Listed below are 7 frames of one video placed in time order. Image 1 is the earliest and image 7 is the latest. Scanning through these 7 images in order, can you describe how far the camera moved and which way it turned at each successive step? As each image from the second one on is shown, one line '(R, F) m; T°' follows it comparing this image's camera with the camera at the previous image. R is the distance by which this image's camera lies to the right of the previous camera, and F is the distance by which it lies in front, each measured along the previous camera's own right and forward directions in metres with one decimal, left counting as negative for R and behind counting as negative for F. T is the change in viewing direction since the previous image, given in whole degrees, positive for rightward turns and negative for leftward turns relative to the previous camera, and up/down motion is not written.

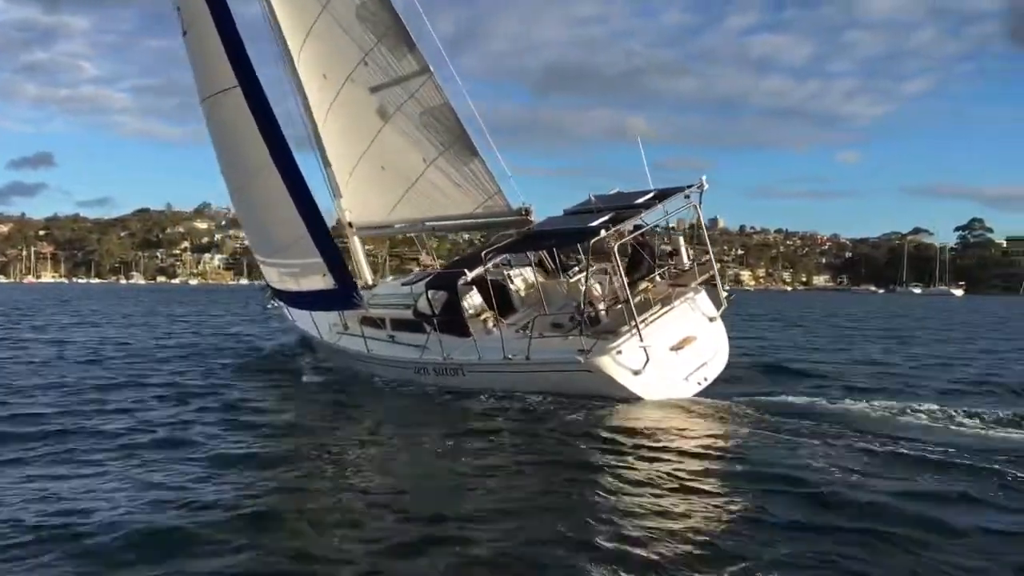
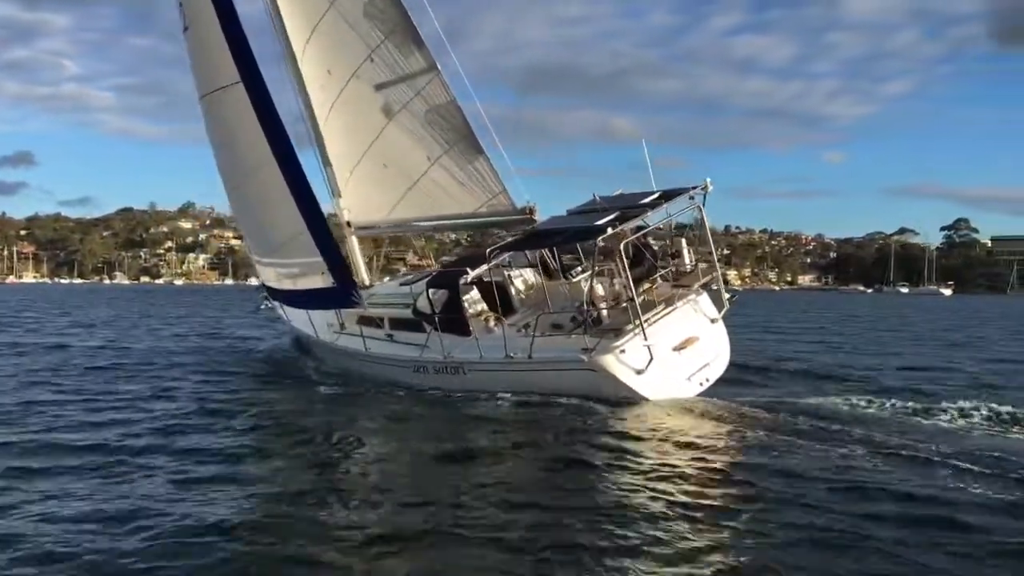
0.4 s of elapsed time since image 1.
(-0.2, 0.0) m; +1°
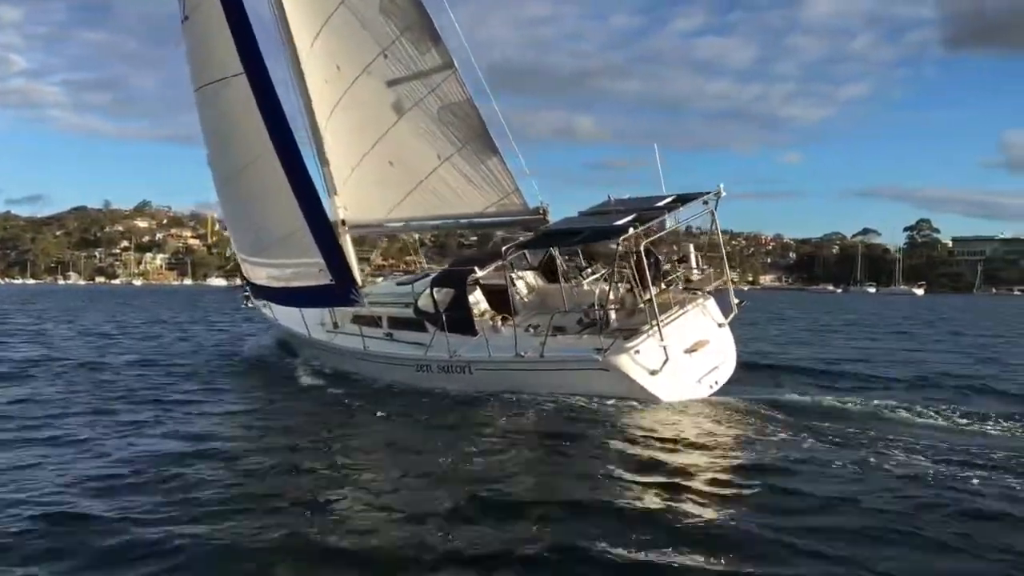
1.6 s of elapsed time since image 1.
(-0.6, 0.0) m; +3°
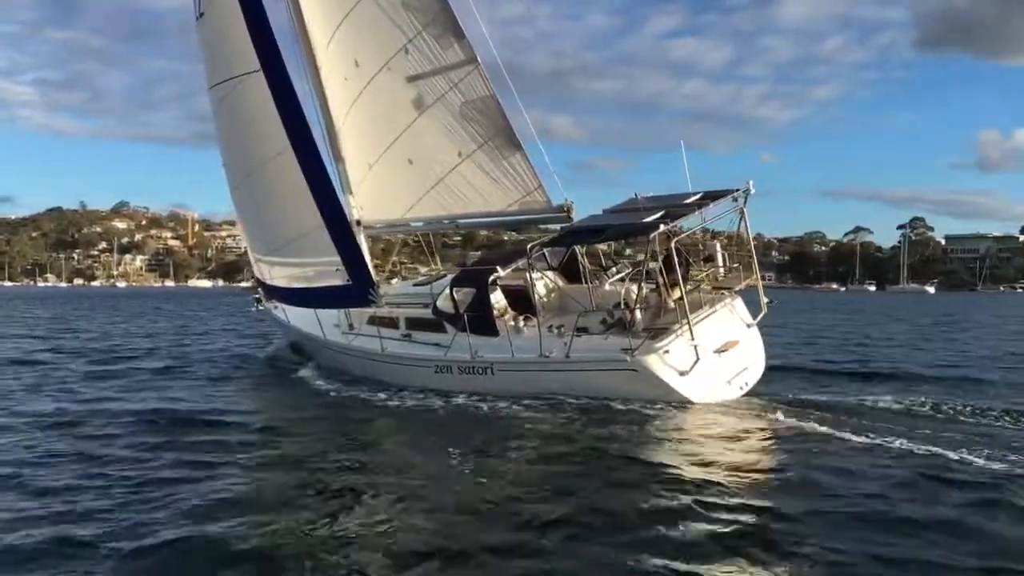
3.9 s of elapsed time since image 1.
(-0.5, +0.2) m; +1°
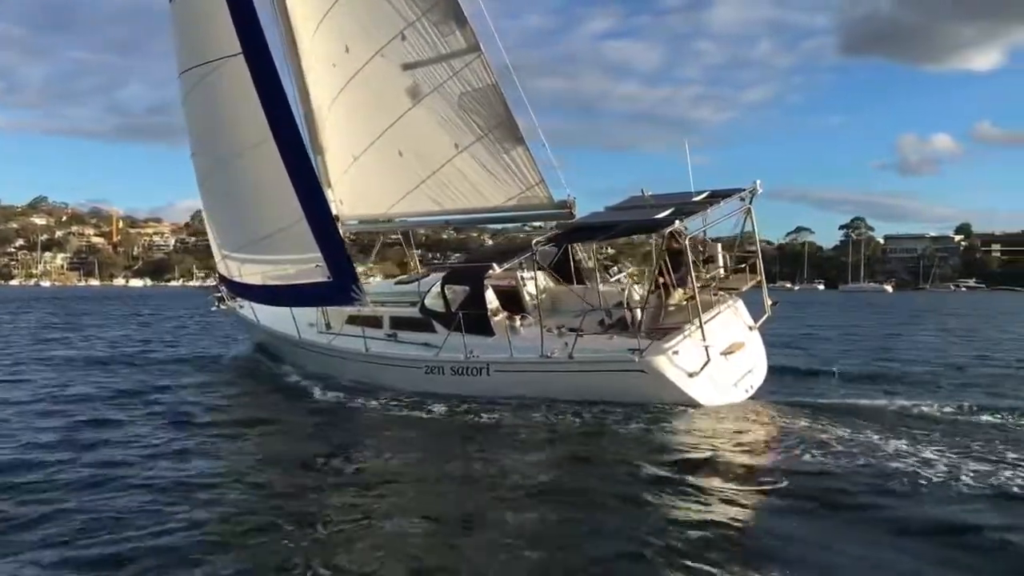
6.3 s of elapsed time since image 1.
(-0.8, +0.4) m; +5°
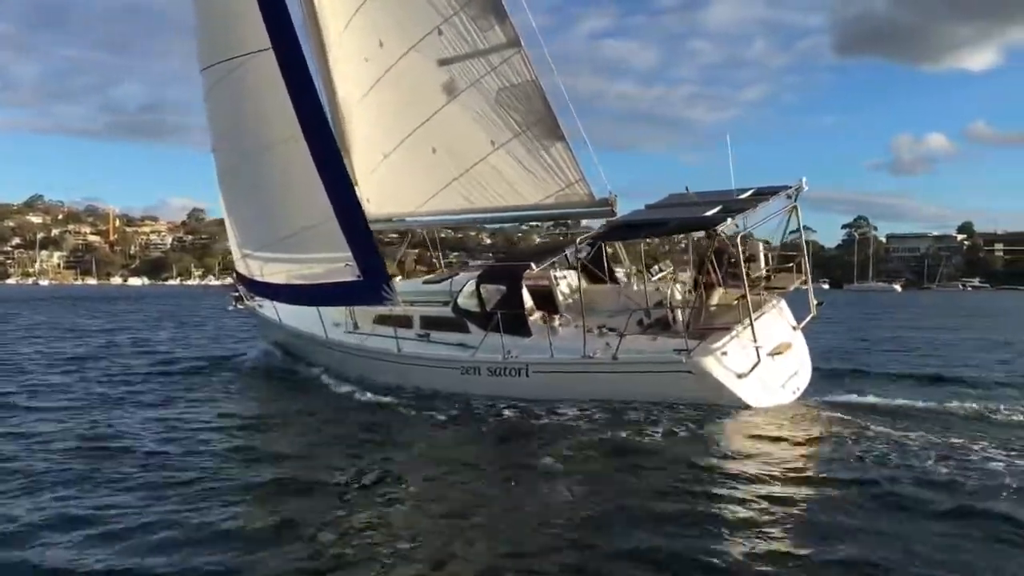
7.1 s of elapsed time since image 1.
(-0.5, +0.2) m; 0°
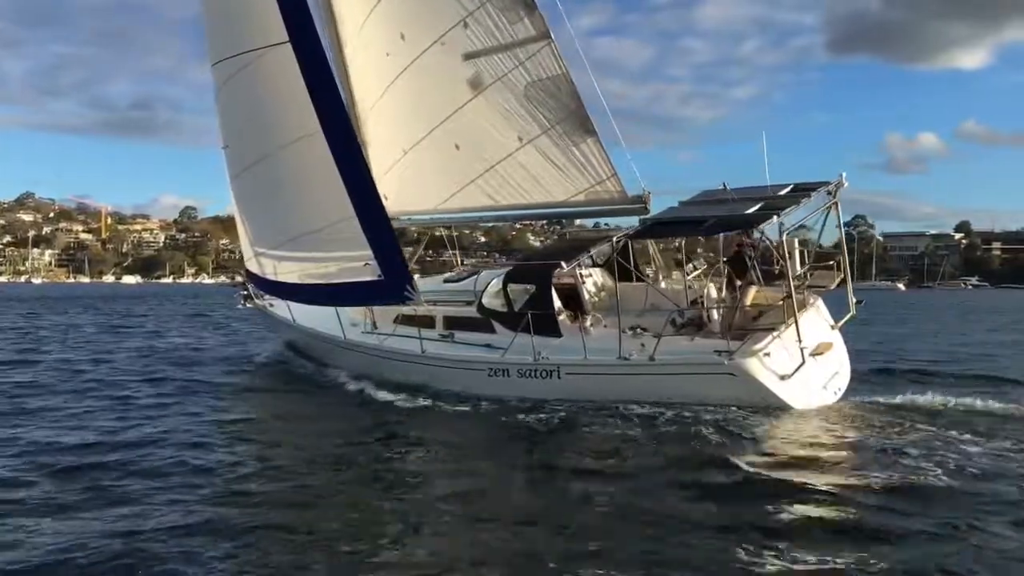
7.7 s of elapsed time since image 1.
(-0.4, +0.3) m; +1°
